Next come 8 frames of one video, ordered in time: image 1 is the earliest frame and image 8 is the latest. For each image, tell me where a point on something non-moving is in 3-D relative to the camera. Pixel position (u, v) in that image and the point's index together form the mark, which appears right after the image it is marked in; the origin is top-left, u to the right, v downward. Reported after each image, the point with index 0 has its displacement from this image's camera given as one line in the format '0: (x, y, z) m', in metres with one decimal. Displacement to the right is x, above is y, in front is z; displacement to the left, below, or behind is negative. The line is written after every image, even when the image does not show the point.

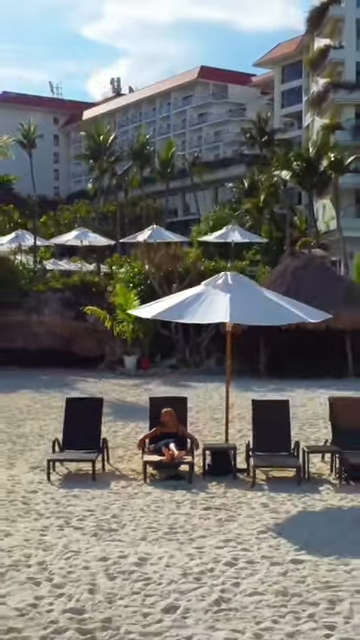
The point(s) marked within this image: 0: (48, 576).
0: (-0.7, -1.4, +5.2) m
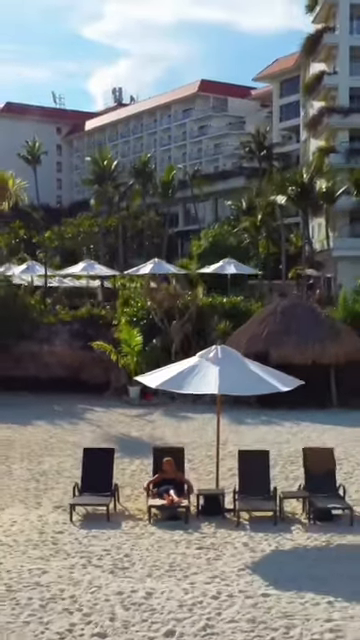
0: (-0.7, -2.1, +6.9) m
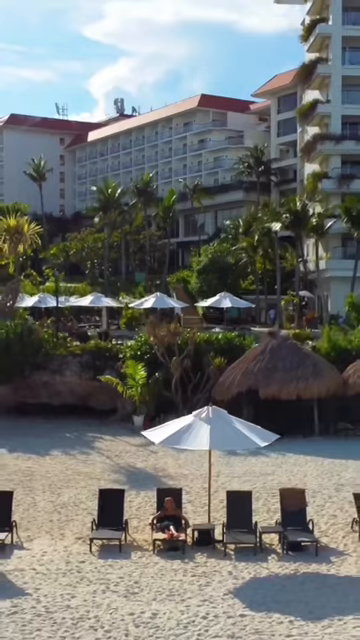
0: (-0.8, -3.0, +9.1) m
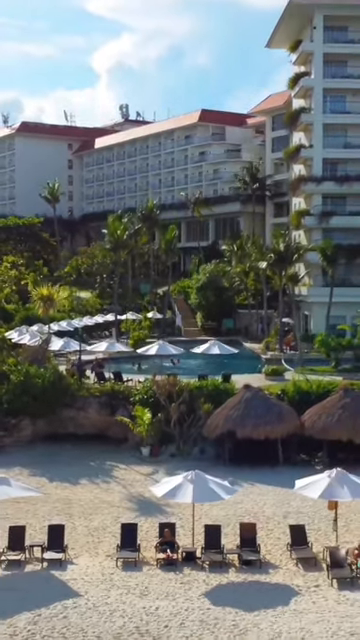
0: (-0.9, -5.0, +15.6) m
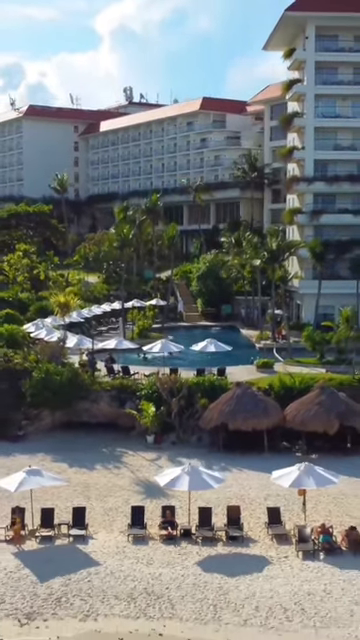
0: (-0.9, -5.6, +20.1) m
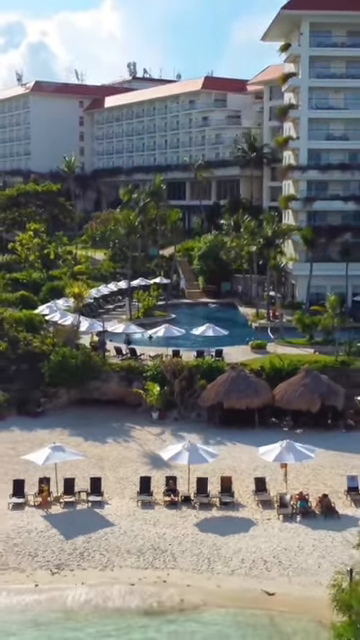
0: (-0.9, -5.8, +24.5) m
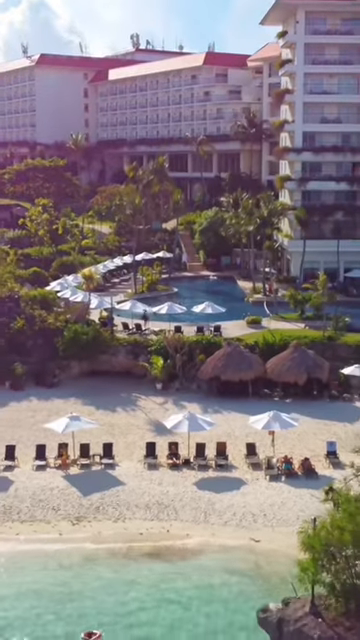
0: (-0.9, -5.4, +28.7) m
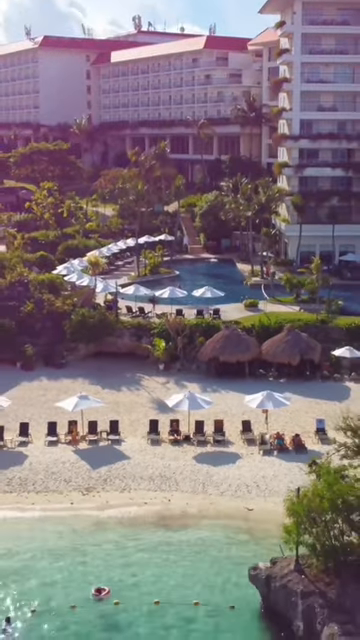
0: (-0.9, -5.0, +31.4) m
